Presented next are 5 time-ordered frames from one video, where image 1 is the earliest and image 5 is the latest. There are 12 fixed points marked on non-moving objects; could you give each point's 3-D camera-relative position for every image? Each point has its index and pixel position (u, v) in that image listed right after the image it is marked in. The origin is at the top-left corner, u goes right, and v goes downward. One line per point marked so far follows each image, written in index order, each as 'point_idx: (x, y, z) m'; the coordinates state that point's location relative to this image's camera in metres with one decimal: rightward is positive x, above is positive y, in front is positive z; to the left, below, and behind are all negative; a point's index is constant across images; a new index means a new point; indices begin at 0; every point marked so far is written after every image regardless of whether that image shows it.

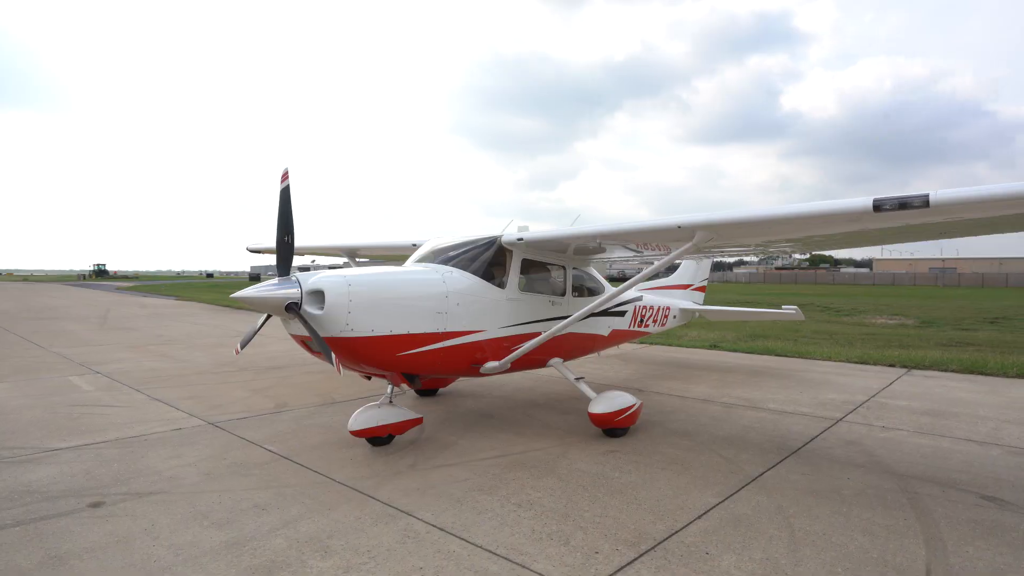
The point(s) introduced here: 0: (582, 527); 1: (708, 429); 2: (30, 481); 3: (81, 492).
0: (+0.4, -1.2, +3.0) m
1: (+1.7, -1.2, +5.0) m
2: (-3.0, -1.2, +3.6) m
3: (-2.5, -1.2, +3.4) m
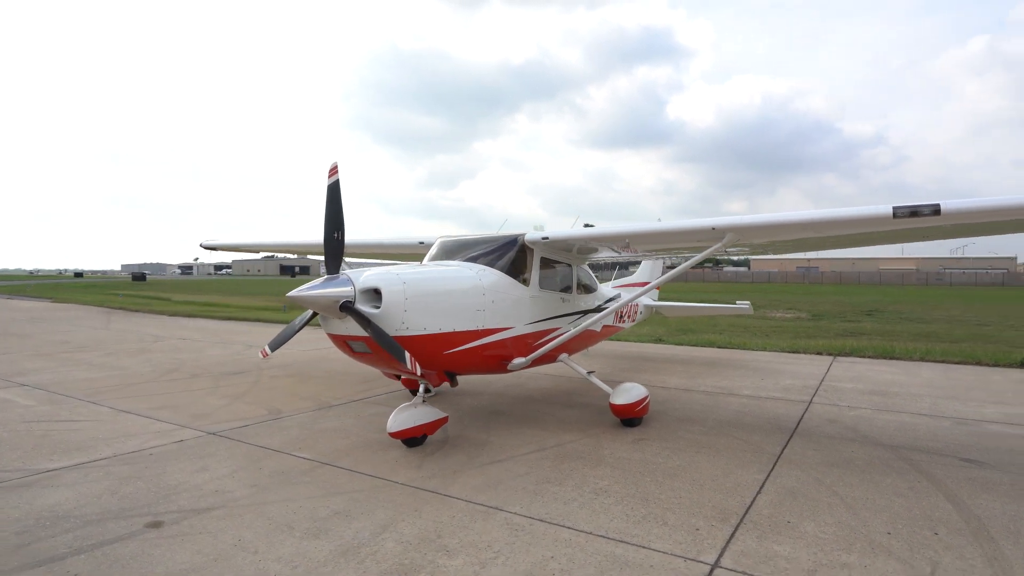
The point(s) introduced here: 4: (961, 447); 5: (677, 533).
0: (+0.9, -1.2, +3.2) m
1: (+1.8, -1.2, +5.4) m
2: (-2.5, -1.2, +3.2) m
3: (-2.1, -1.2, +3.1) m
4: (+3.5, -1.2, +4.5) m
5: (+0.8, -1.2, +2.9) m
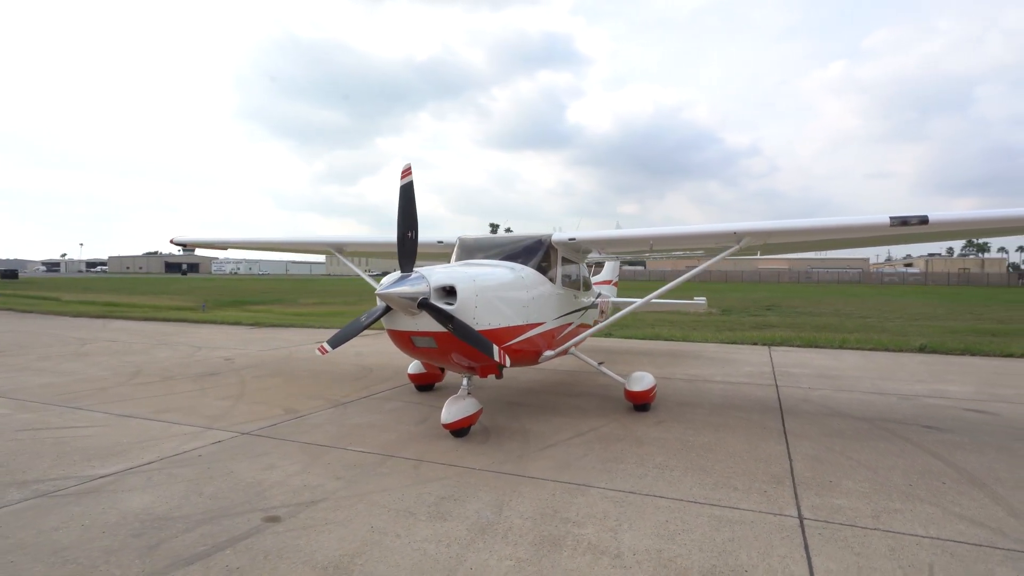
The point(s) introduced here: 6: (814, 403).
0: (+1.4, -1.2, +3.7) m
1: (+2.0, -1.2, +6.0) m
2: (-2.0, -1.2, +3.1) m
3: (-1.5, -1.2, +3.1) m
4: (+3.7, -1.2, +5.4) m
5: (+1.4, -1.2, +3.4) m
6: (+3.1, -1.2, +5.8) m
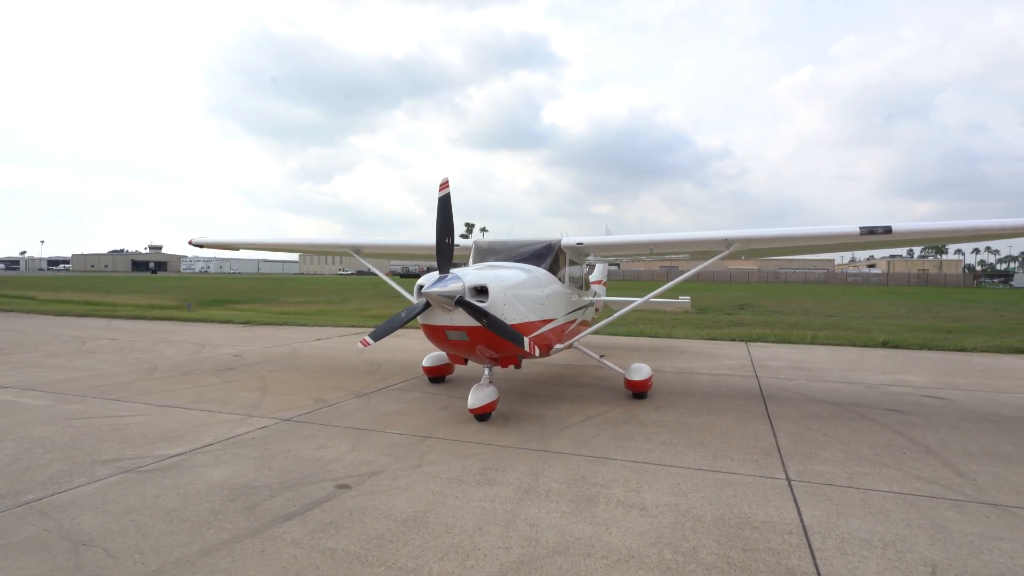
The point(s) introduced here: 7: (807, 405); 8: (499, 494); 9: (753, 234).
0: (+1.6, -1.2, +4.2) m
1: (+2.0, -1.1, +6.6) m
2: (-1.8, -1.2, +3.5) m
3: (-1.3, -1.2, +3.5) m
4: (+3.8, -1.2, +6.0) m
5: (+1.6, -1.2, +3.9) m
6: (+3.2, -1.2, +6.5) m
7: (+3.0, -1.2, +5.8) m
8: (-0.1, -1.2, +3.3) m
9: (+2.2, +0.5, +5.4) m
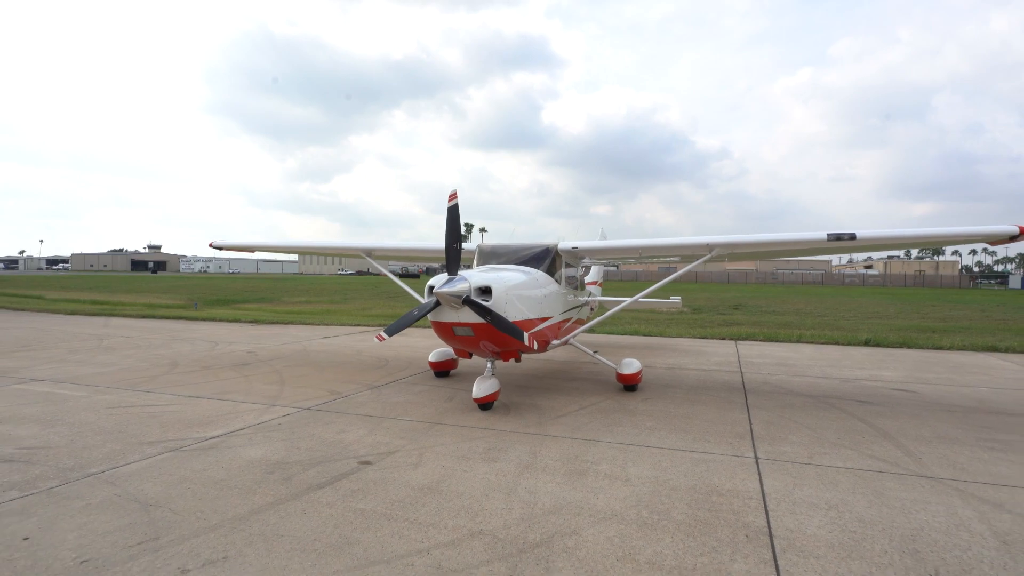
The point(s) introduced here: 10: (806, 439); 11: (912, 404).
0: (+1.6, -1.2, +4.7) m
1: (+2.0, -1.2, +7.1) m
2: (-1.8, -1.2, +4.0) m
3: (-1.3, -1.2, +4.0) m
4: (+3.8, -1.2, +6.5) m
5: (+1.6, -1.2, +4.4) m
6: (+3.2, -1.2, +7.0) m
7: (+3.0, -1.2, +6.3) m
8: (-0.1, -1.2, +3.8) m
9: (+2.2, +0.5, +5.9) m
10: (+2.3, -1.2, +4.6) m
11: (+4.1, -1.2, +5.9) m
